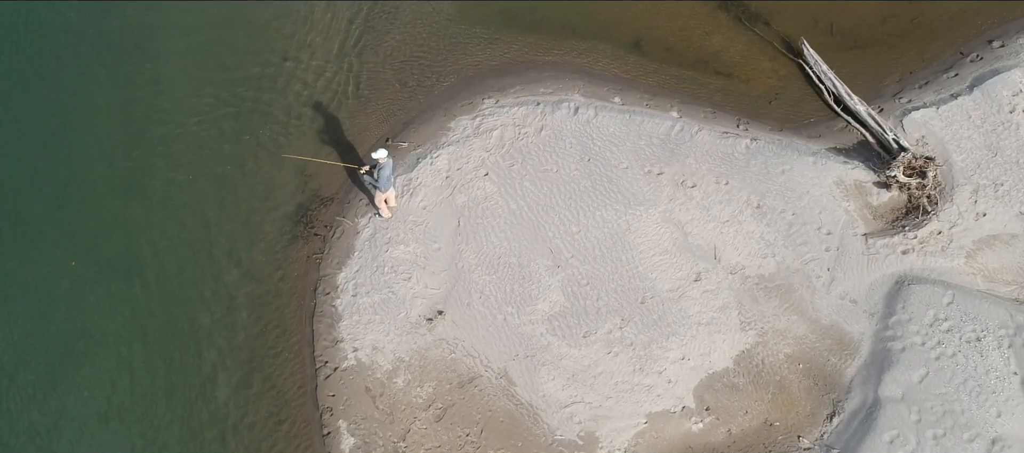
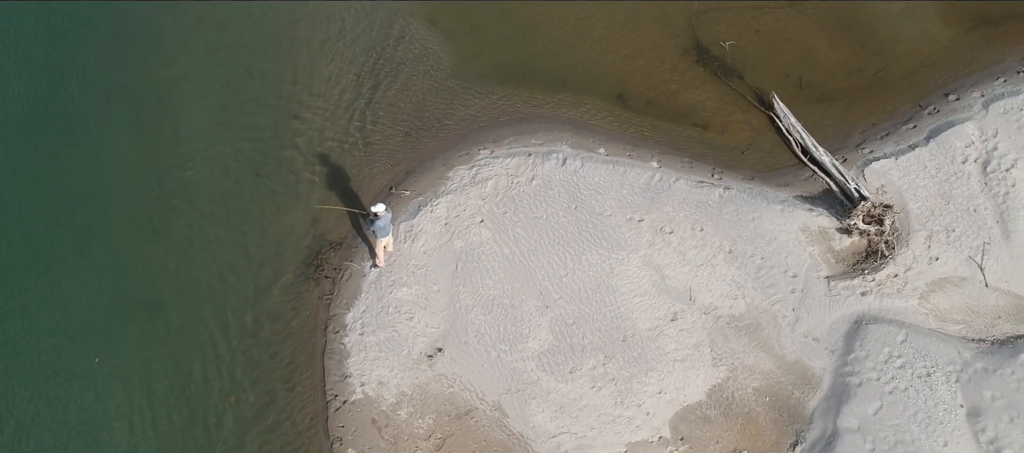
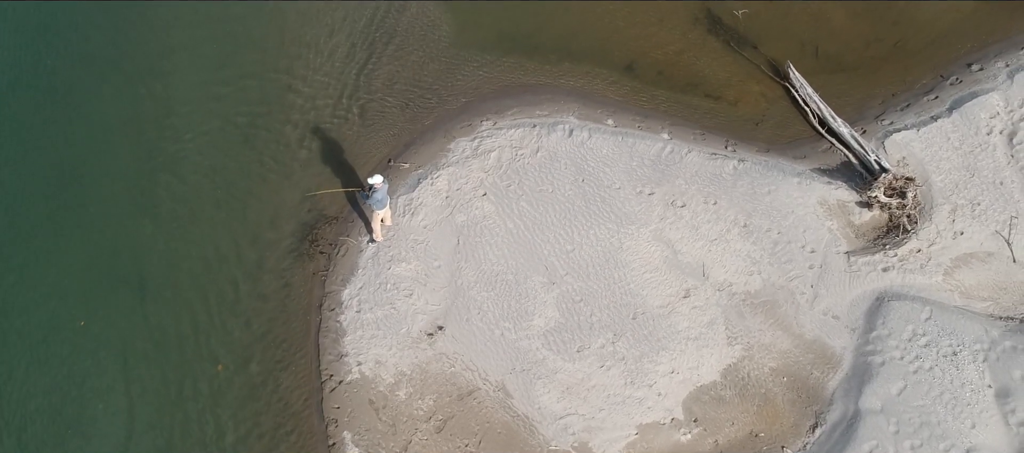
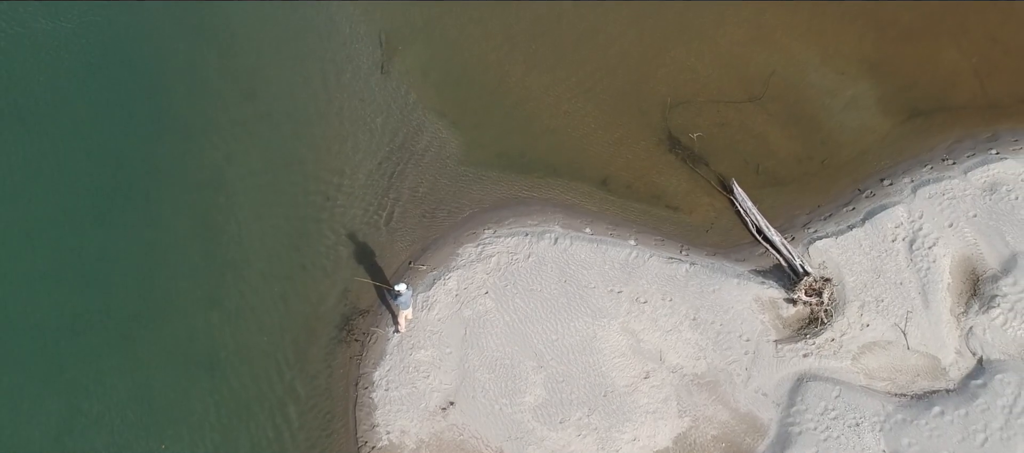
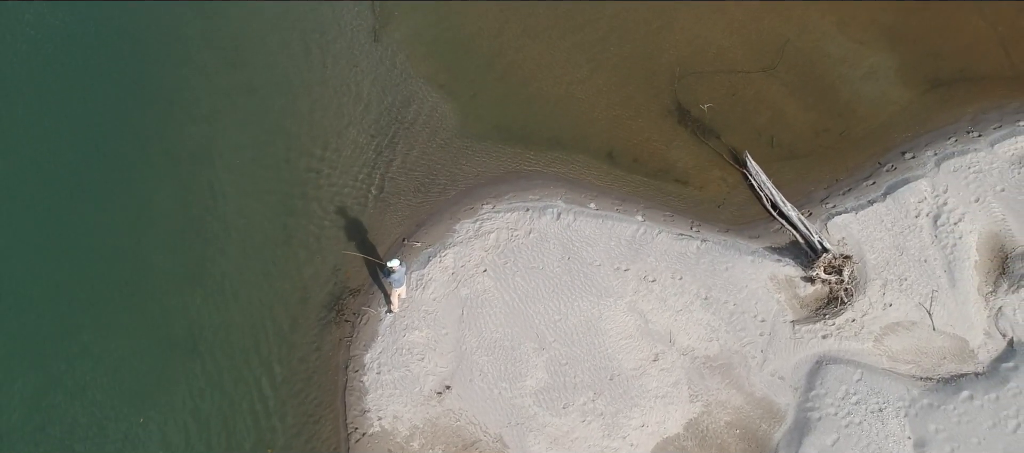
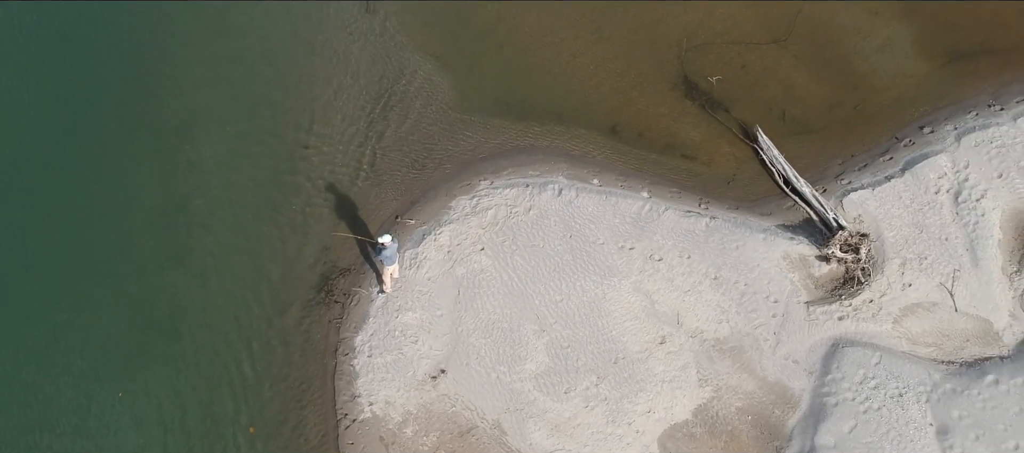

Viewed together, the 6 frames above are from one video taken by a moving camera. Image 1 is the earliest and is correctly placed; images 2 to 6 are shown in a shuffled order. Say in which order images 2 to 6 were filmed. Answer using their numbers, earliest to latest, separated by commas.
3, 2, 6, 5, 4
